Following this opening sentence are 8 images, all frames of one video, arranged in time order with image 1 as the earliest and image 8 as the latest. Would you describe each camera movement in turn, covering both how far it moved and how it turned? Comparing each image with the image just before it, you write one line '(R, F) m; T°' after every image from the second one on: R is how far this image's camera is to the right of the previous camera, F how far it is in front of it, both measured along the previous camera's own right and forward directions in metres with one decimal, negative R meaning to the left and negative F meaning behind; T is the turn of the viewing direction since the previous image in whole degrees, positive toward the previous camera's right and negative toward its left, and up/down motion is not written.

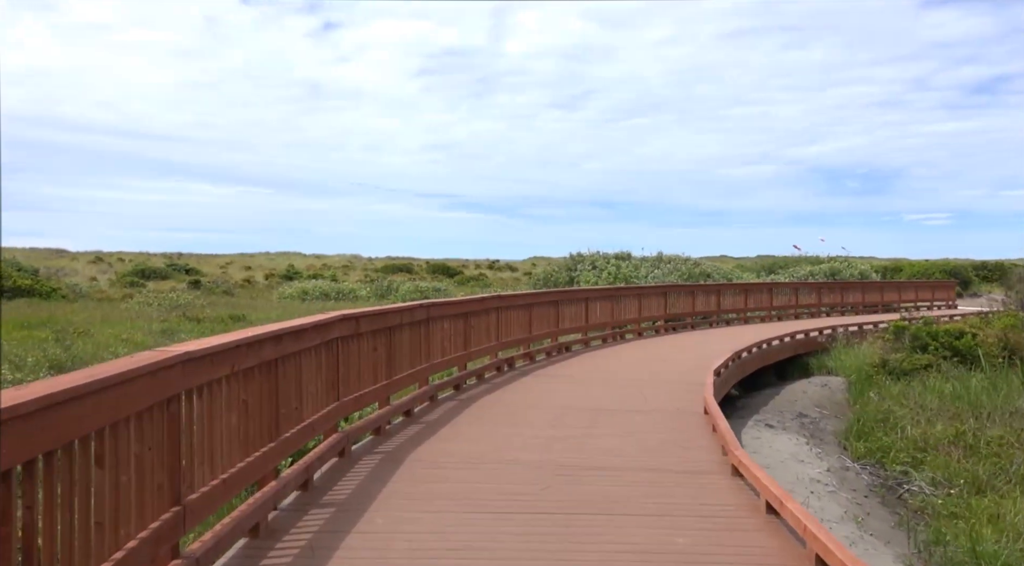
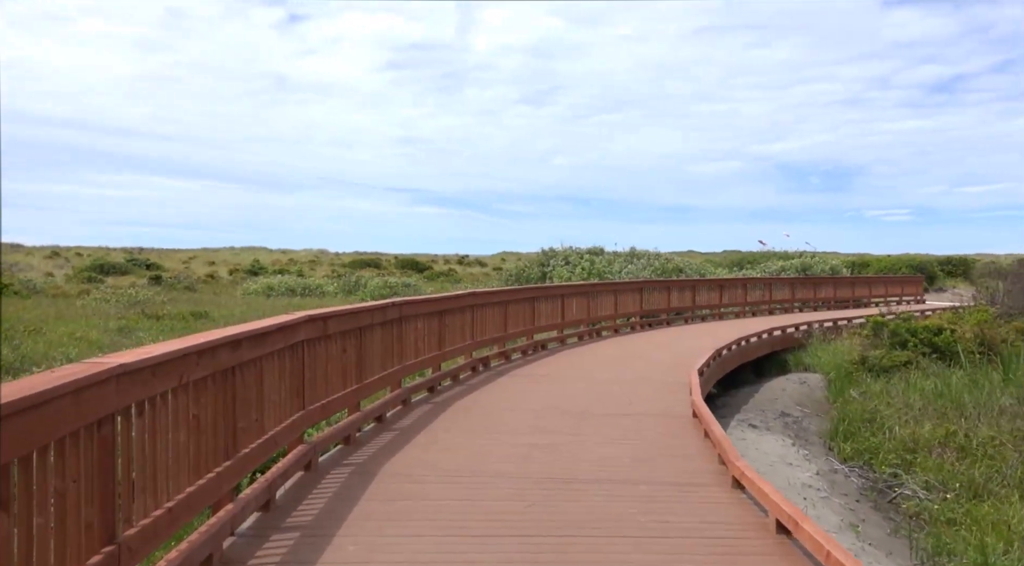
(-0.1, +0.4) m; +3°
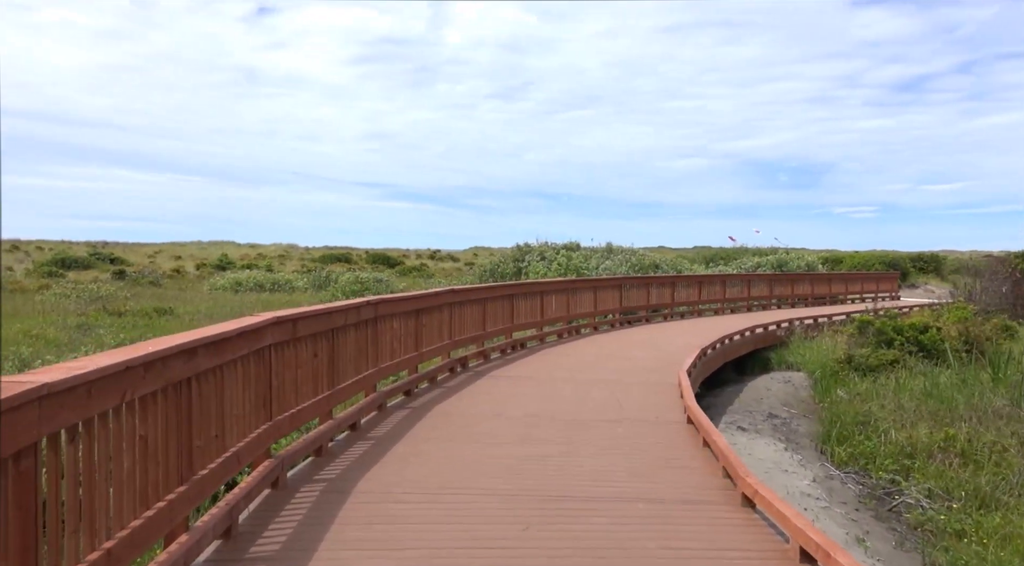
(-0.1, +0.4) m; +2°
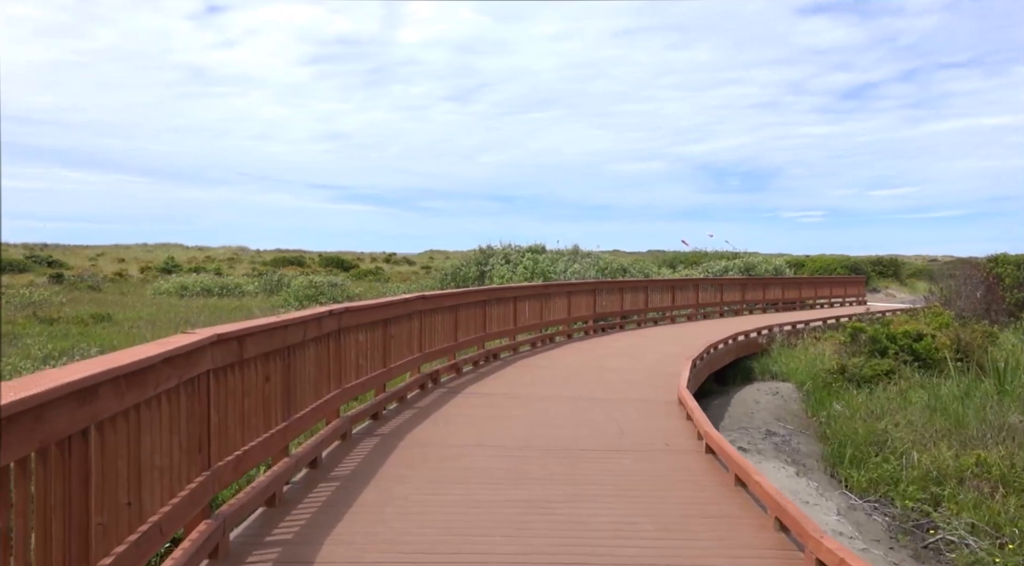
(-0.3, +1.0) m; +4°
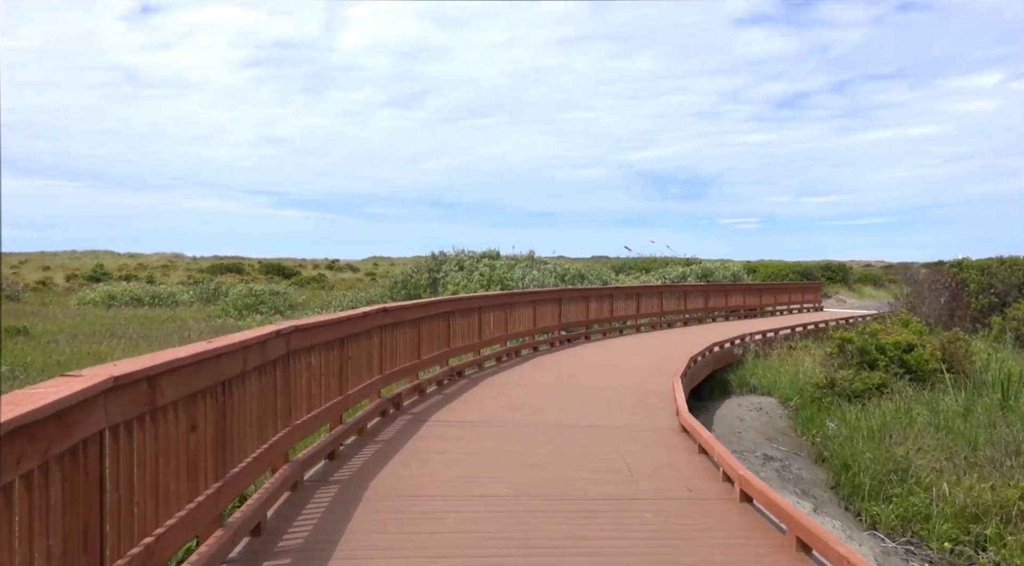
(-0.3, +1.1) m; +4°
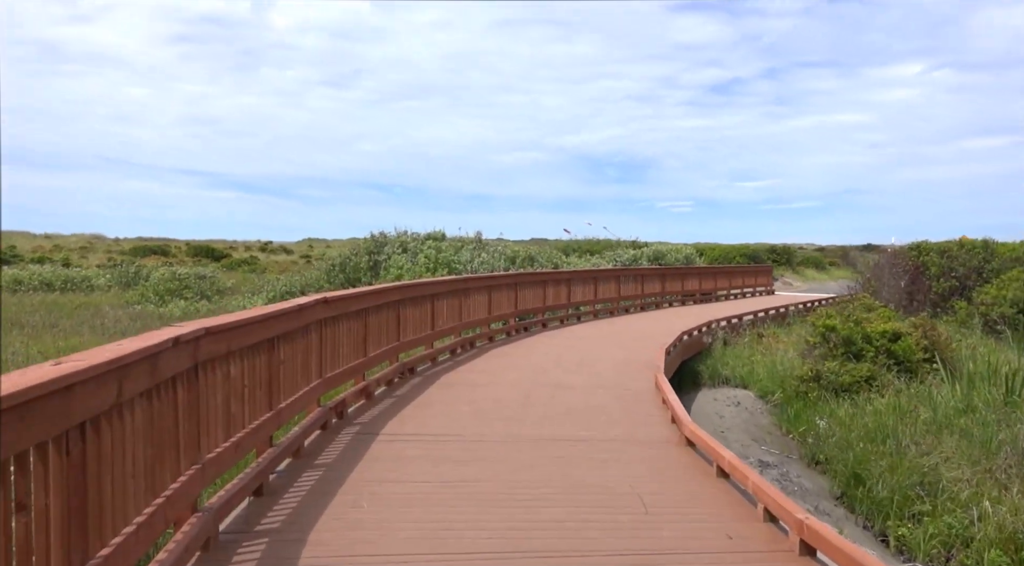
(-0.3, +1.2) m; +5°
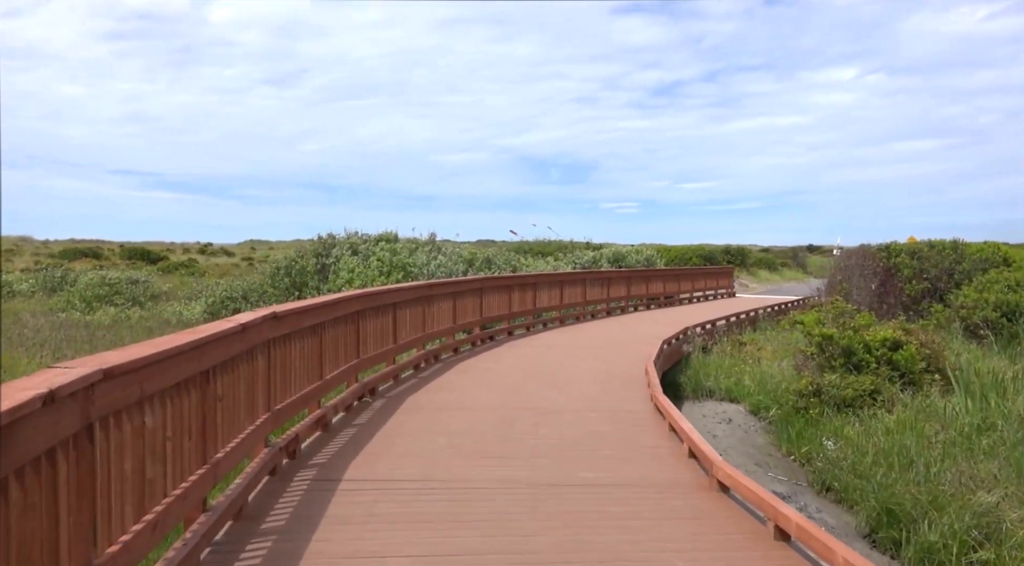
(-0.3, +1.0) m; +4°
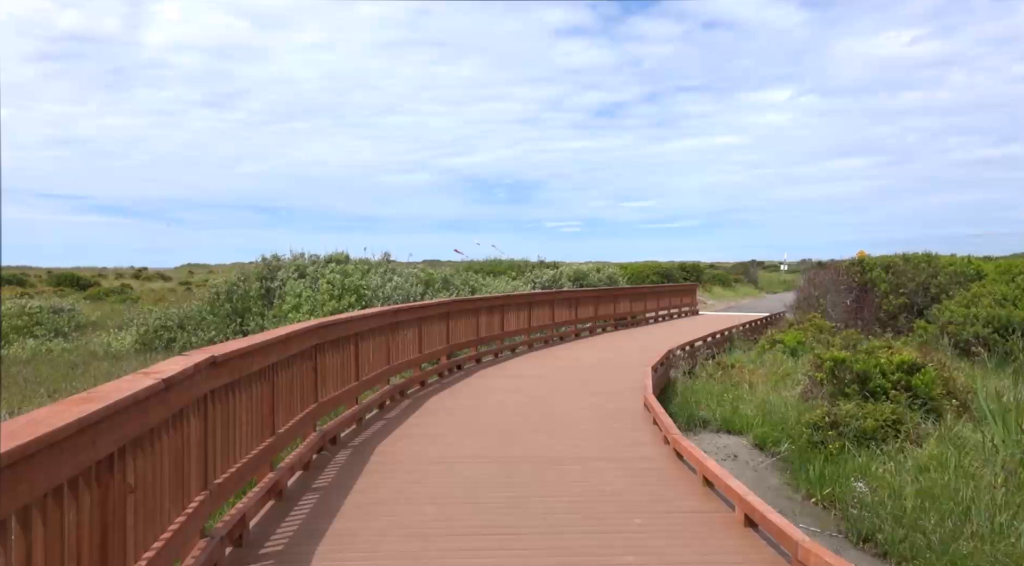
(-0.4, +1.1) m; +4°
